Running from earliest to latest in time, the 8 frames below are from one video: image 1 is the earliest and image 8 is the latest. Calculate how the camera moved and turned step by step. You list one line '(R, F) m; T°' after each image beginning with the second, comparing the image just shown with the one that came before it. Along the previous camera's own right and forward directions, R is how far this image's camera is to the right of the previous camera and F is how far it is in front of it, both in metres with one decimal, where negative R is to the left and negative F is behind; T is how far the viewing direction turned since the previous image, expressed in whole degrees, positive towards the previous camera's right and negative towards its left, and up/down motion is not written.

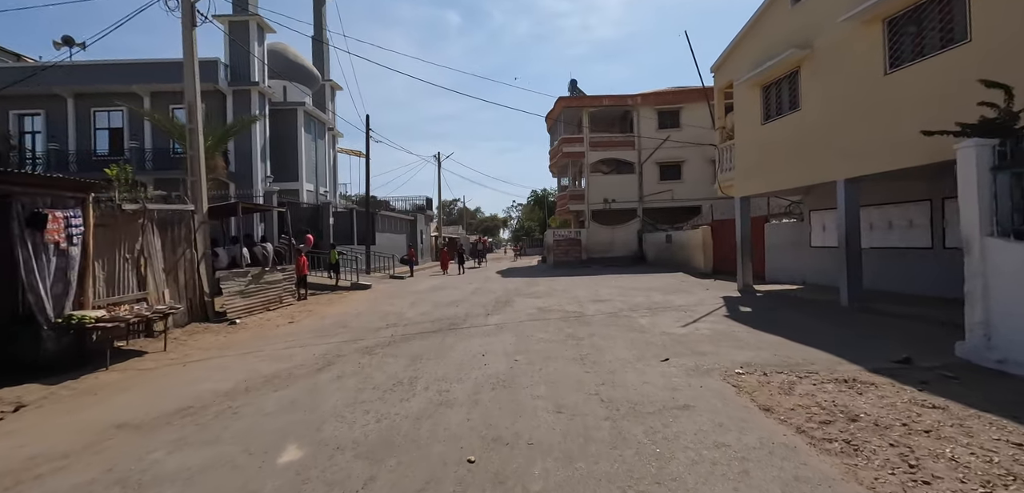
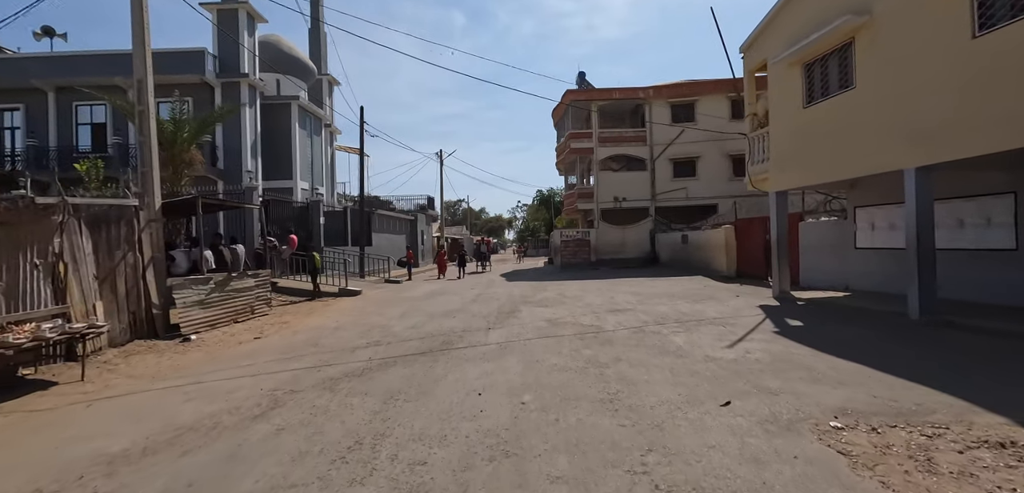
(0.0, +1.6) m; -1°
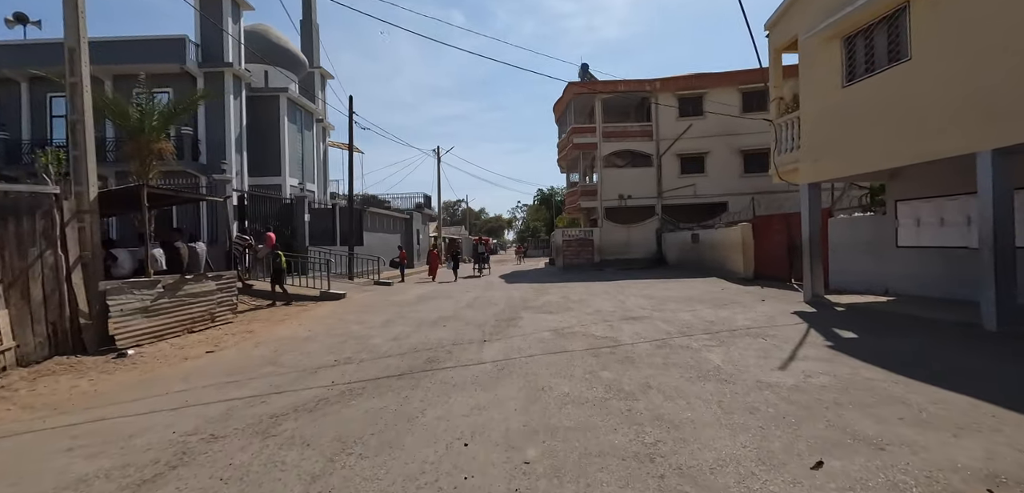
(0.0, +1.4) m; 0°
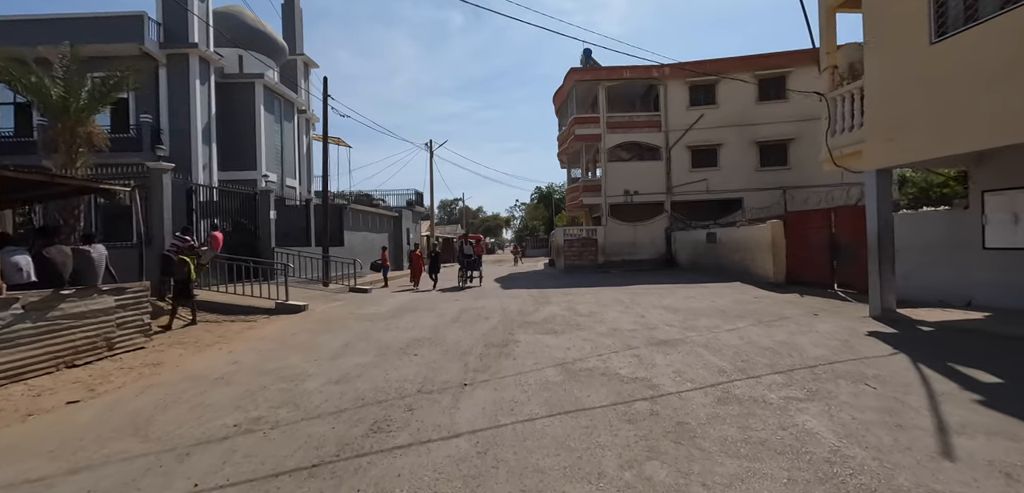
(+0.1, +2.2) m; 0°
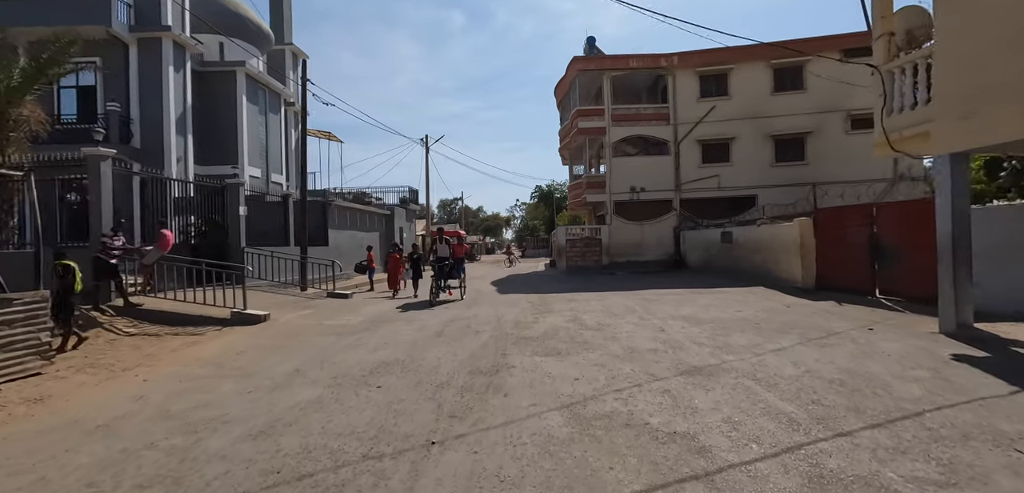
(+0.1, +1.6) m; 0°
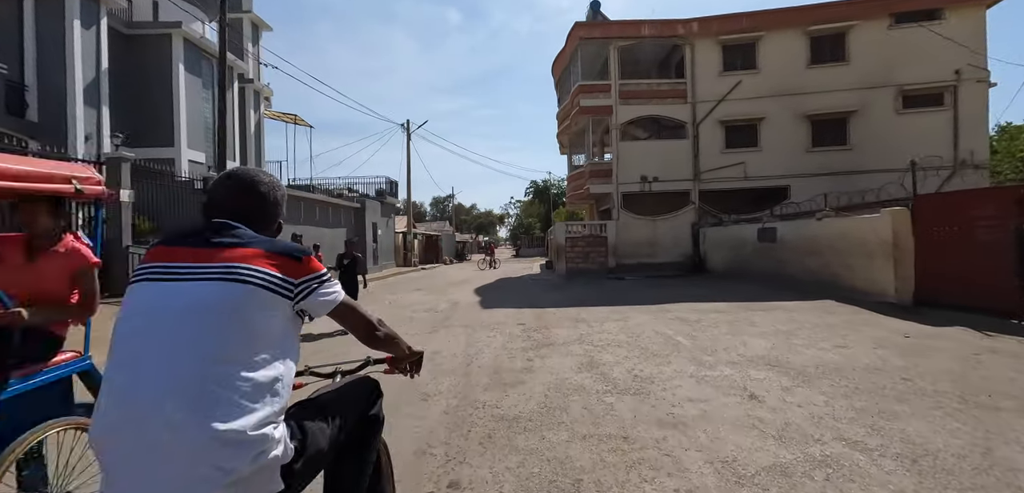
(+0.2, +3.7) m; +1°
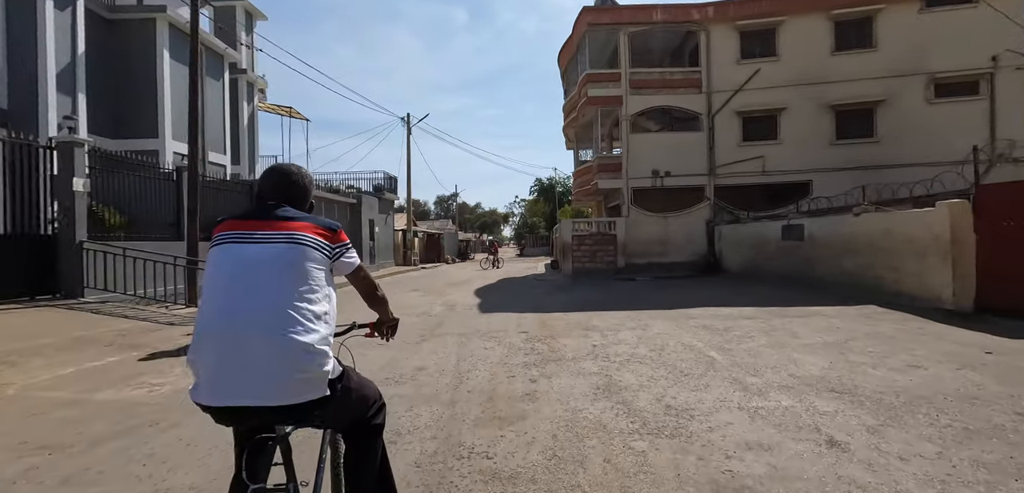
(+0.1, +1.2) m; -1°
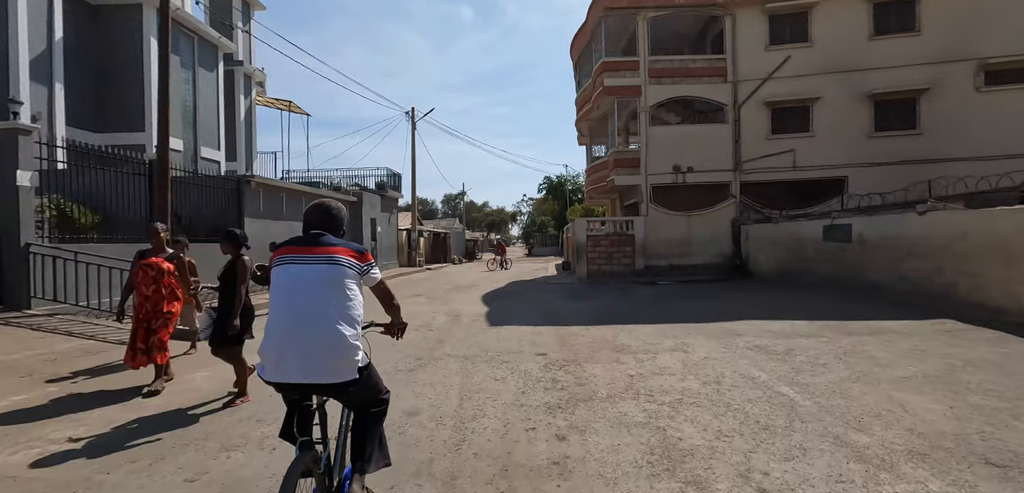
(-0.1, +1.3) m; -1°
